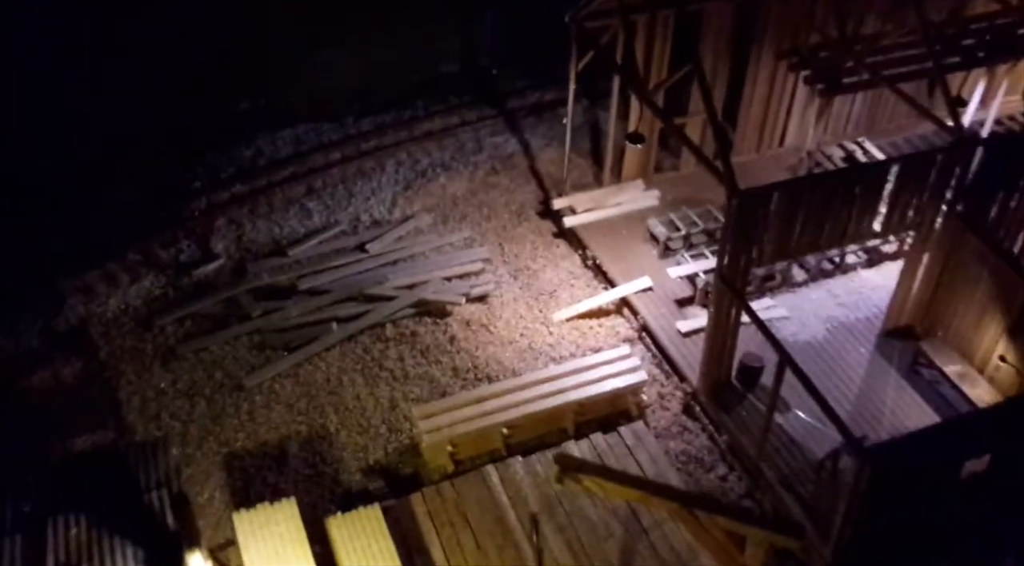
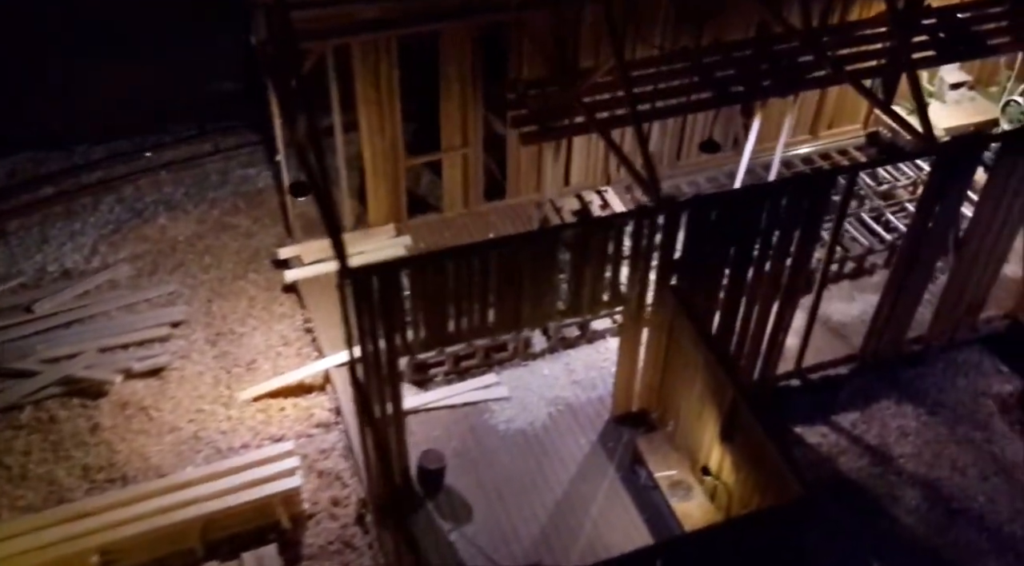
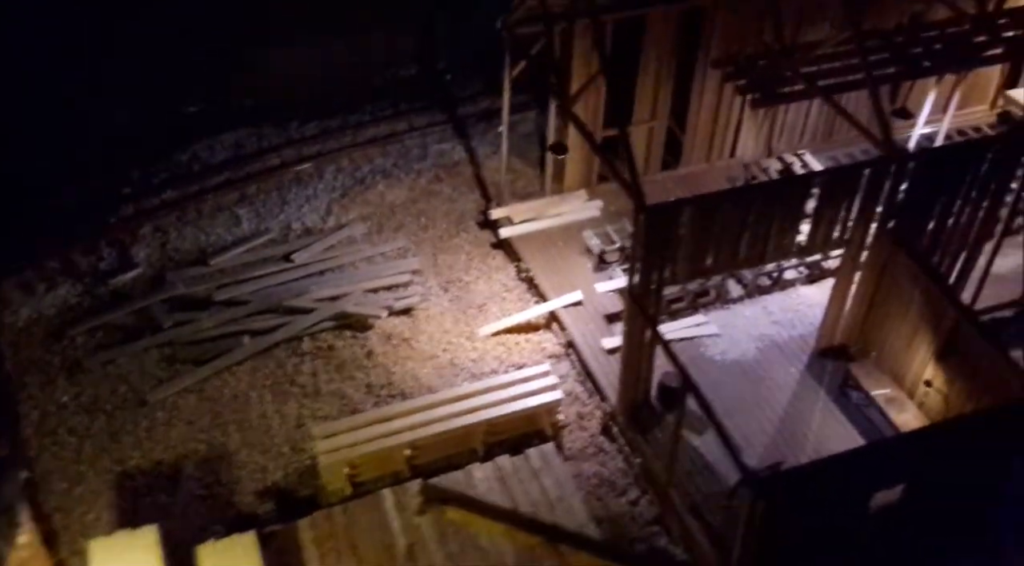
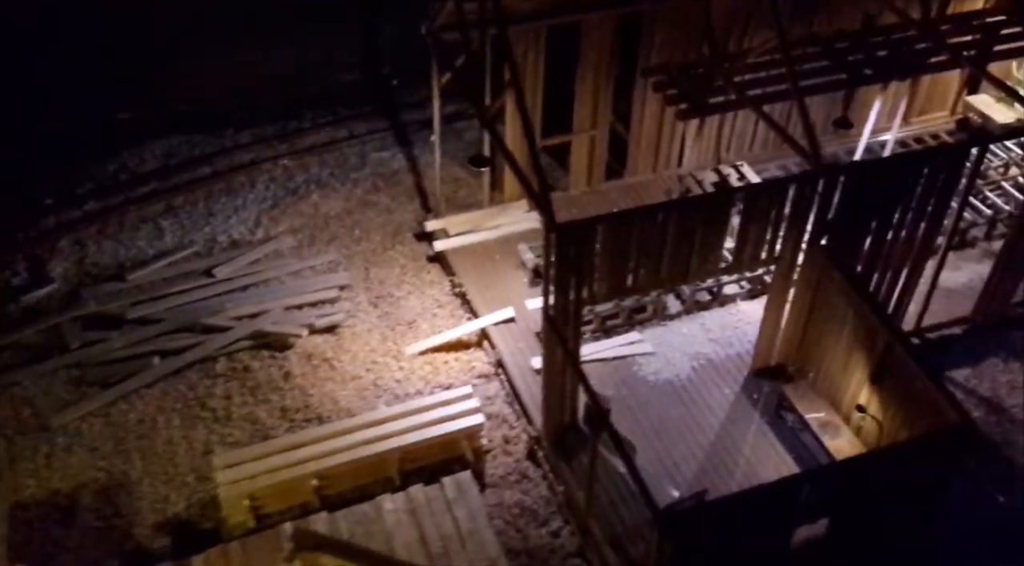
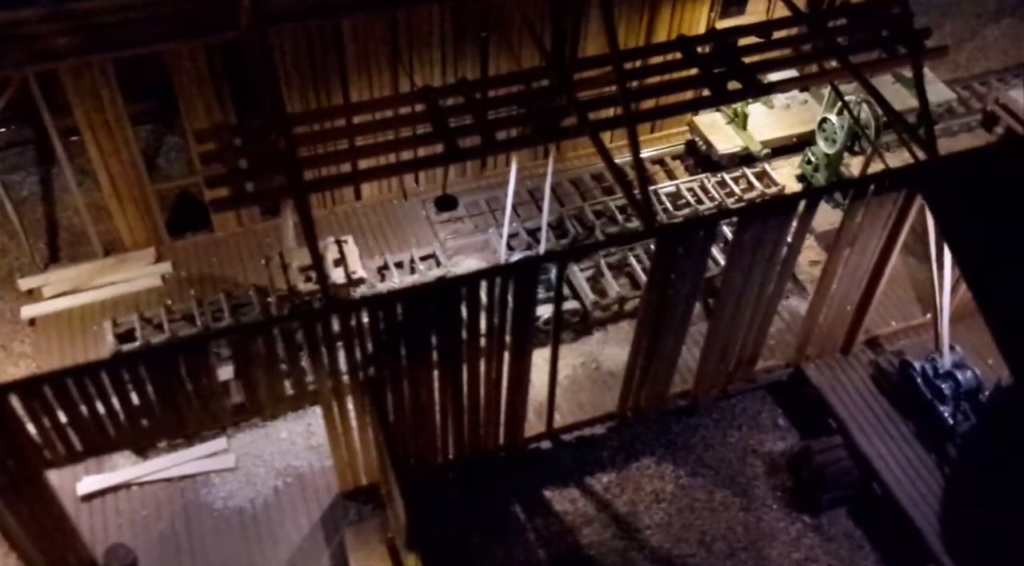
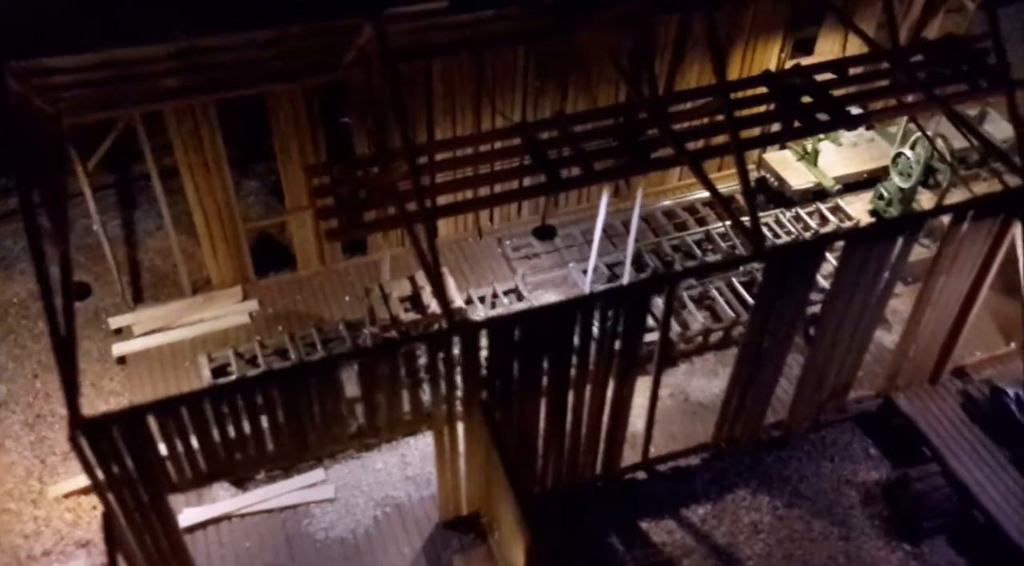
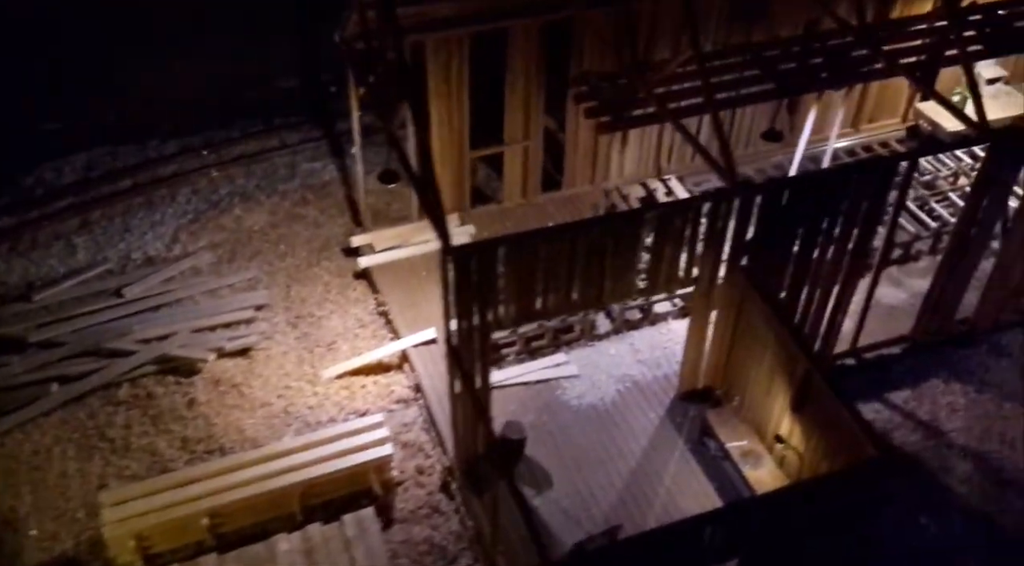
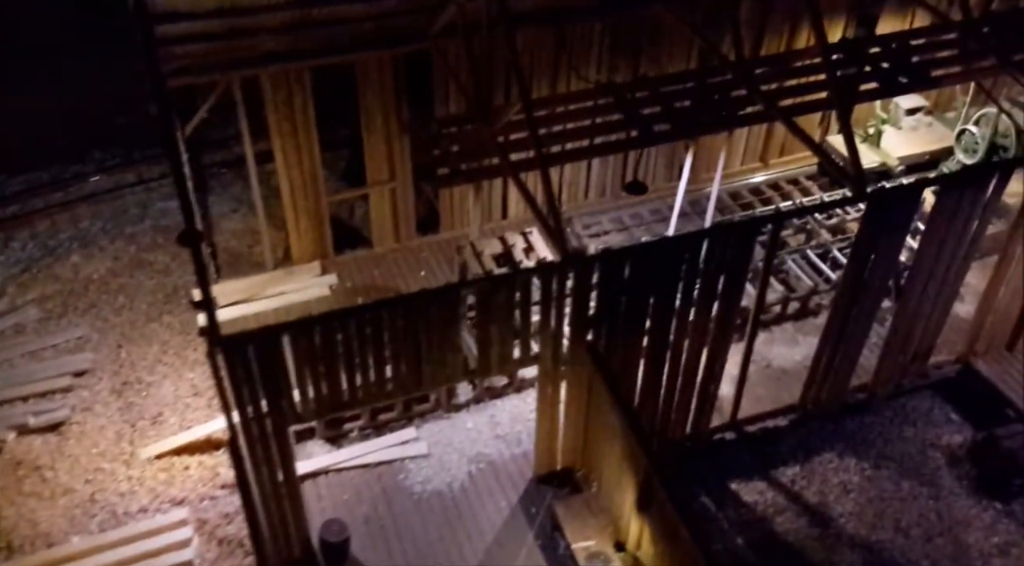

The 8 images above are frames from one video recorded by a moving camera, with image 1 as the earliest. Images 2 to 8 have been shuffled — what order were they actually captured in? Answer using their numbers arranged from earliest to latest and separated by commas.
3, 4, 7, 2, 8, 6, 5
